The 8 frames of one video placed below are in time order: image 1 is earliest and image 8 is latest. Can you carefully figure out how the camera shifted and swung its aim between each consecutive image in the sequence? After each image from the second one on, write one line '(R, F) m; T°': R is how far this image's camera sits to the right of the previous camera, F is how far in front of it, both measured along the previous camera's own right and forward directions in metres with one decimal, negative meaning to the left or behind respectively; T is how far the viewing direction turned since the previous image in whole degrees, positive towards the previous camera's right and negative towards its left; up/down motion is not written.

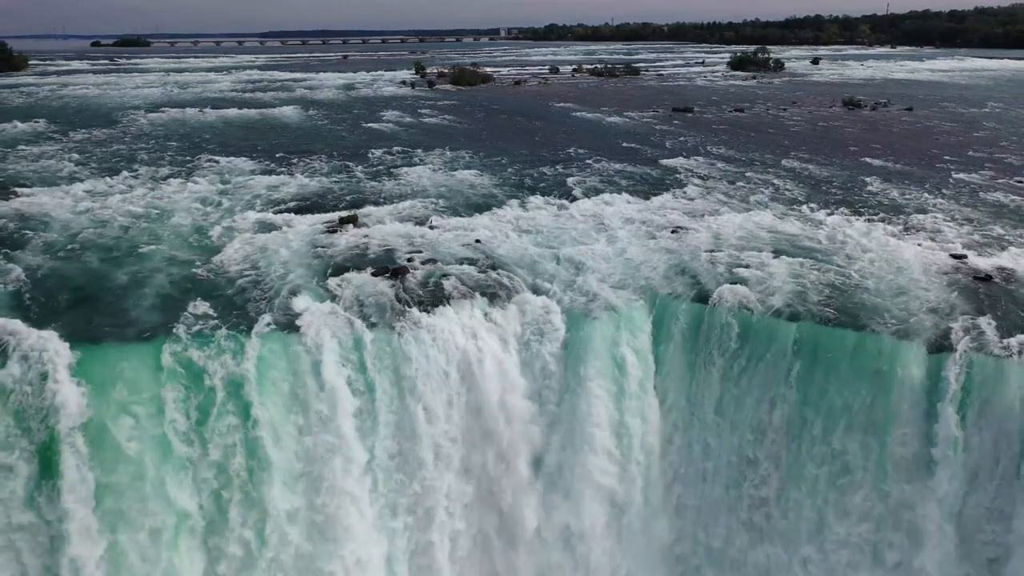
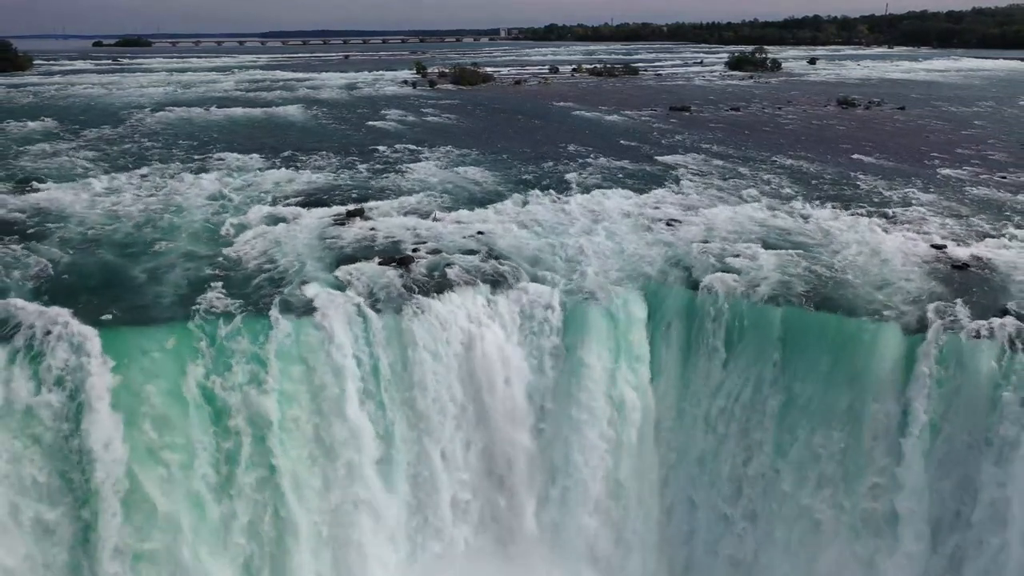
(0.0, -0.5) m; 0°
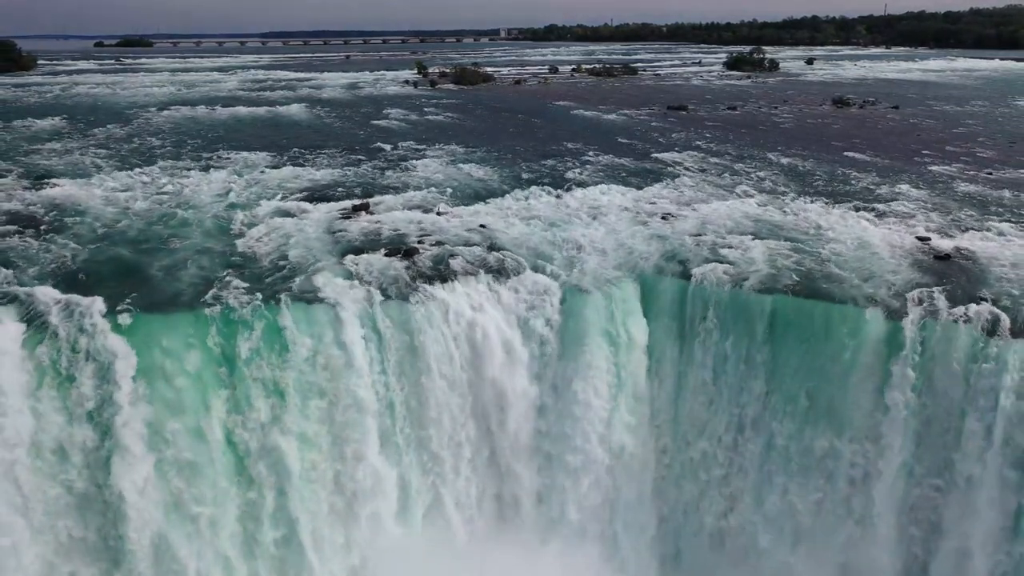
(0.0, -0.4) m; 0°
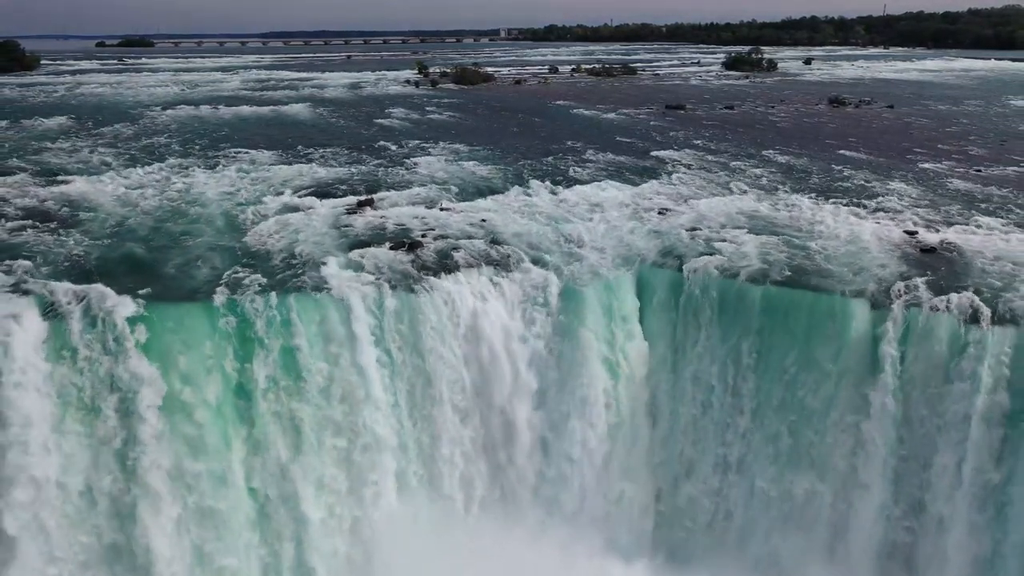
(0.0, -0.4) m; 0°
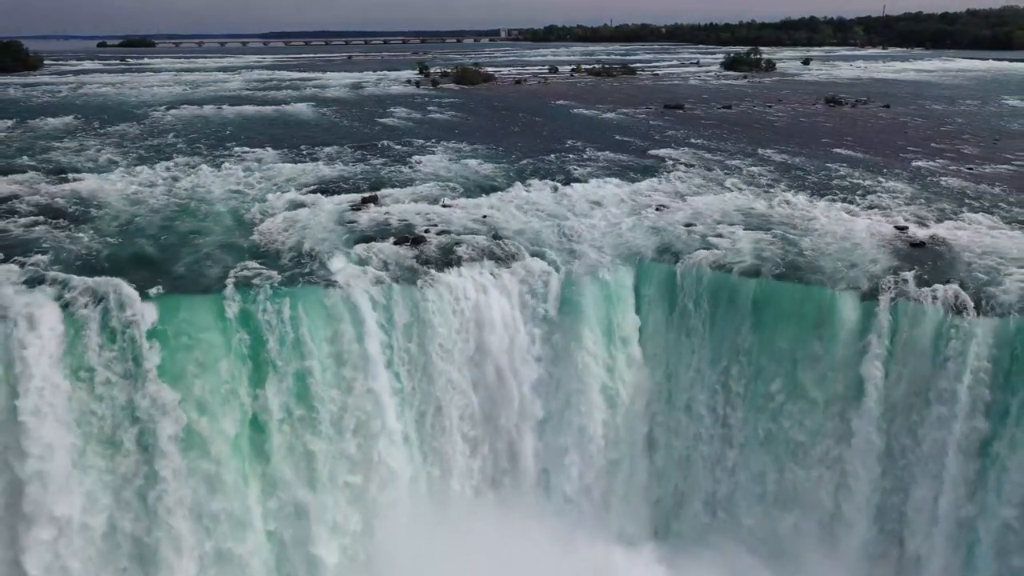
(0.0, -0.3) m; 0°
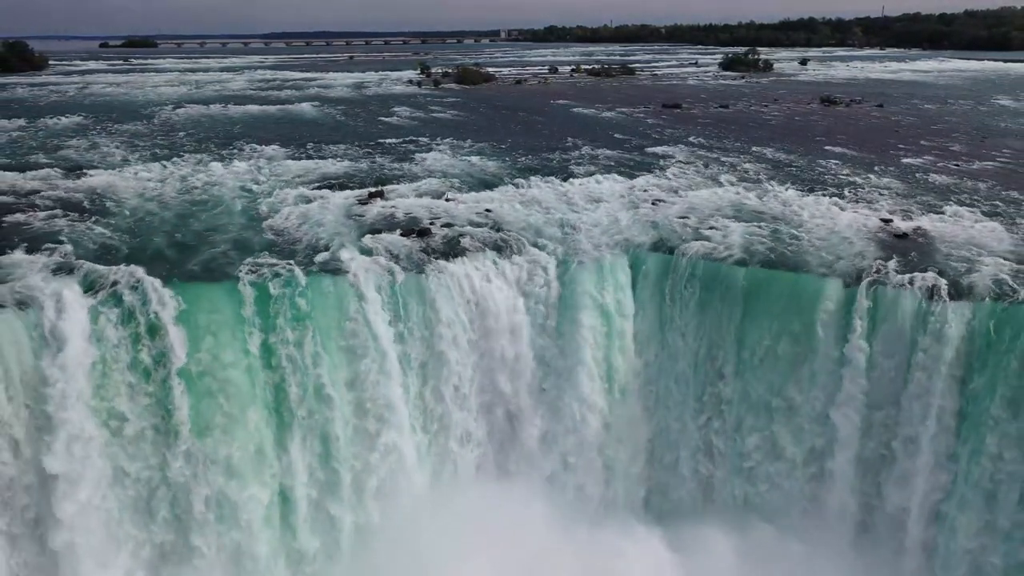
(0.0, -0.5) m; 0°
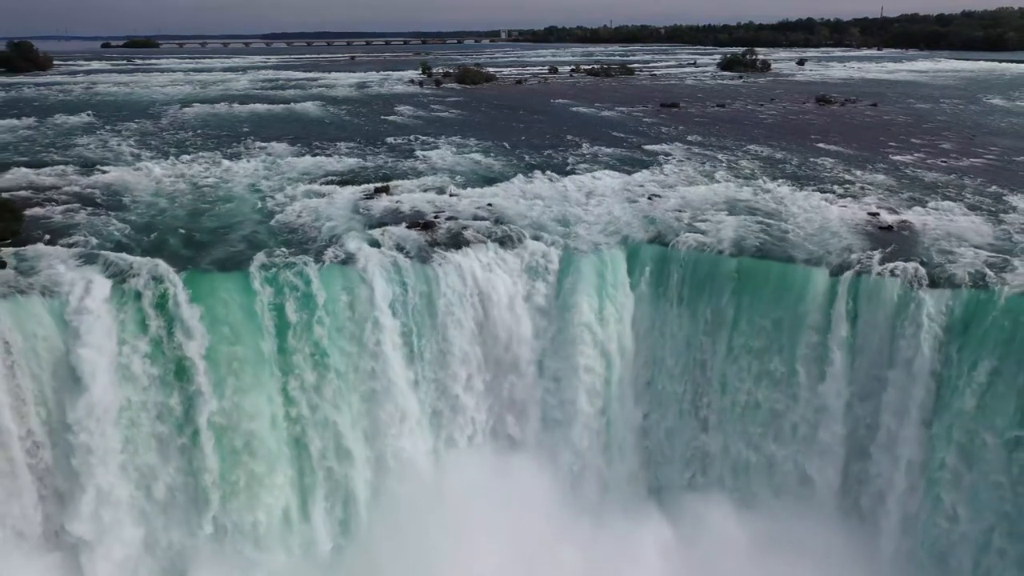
(0.0, -0.5) m; 0°
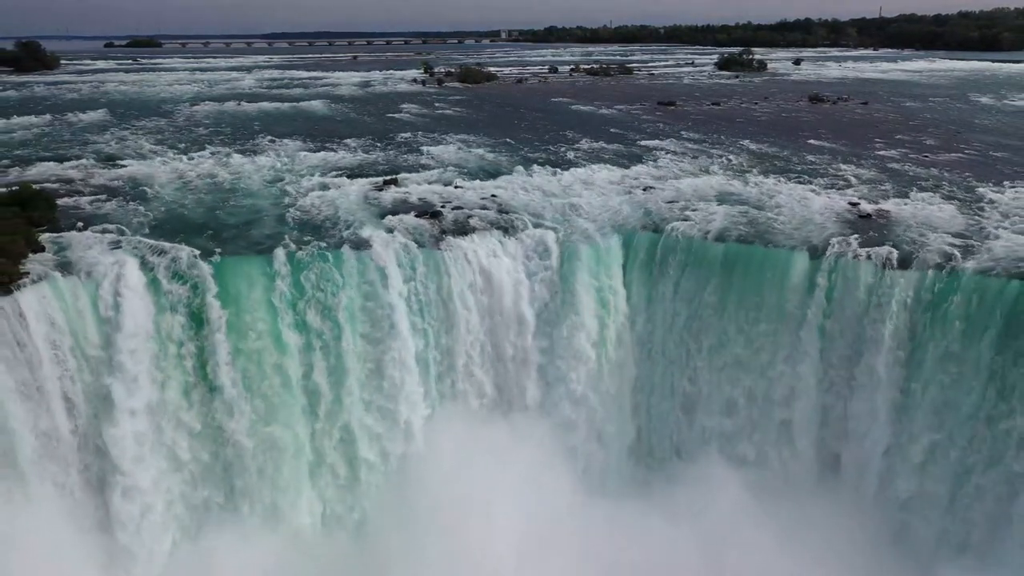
(-0.1, -0.8) m; 0°
